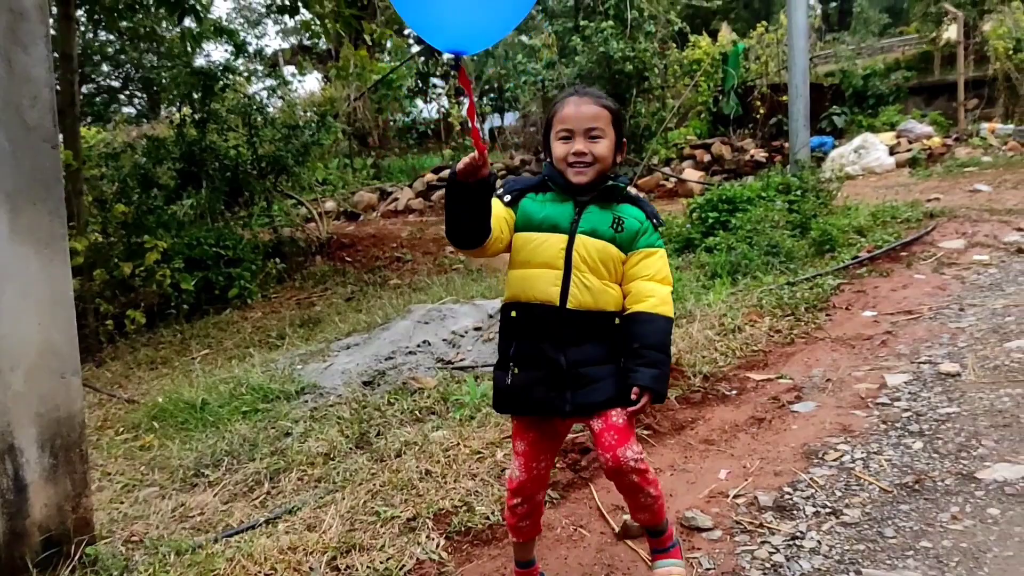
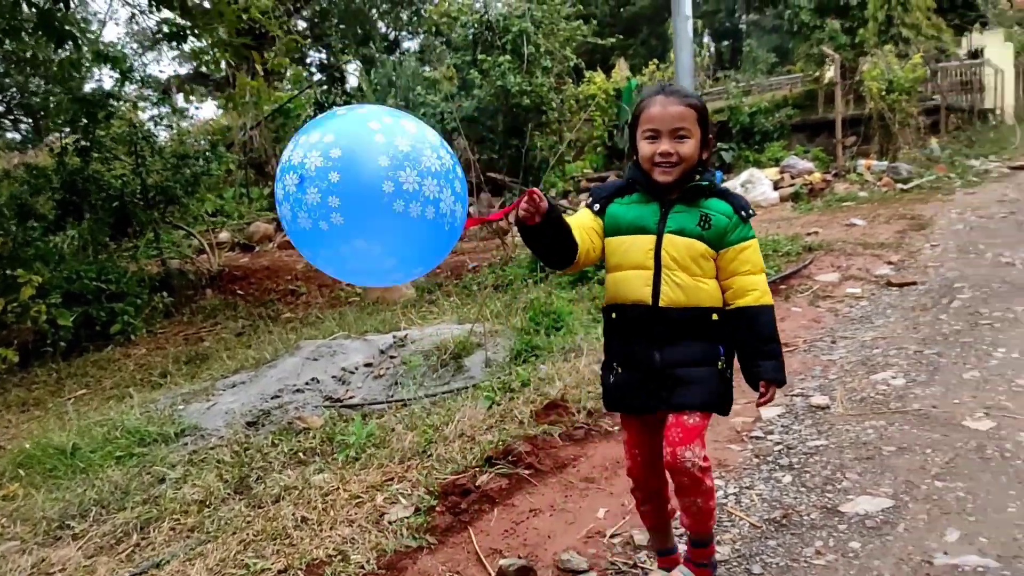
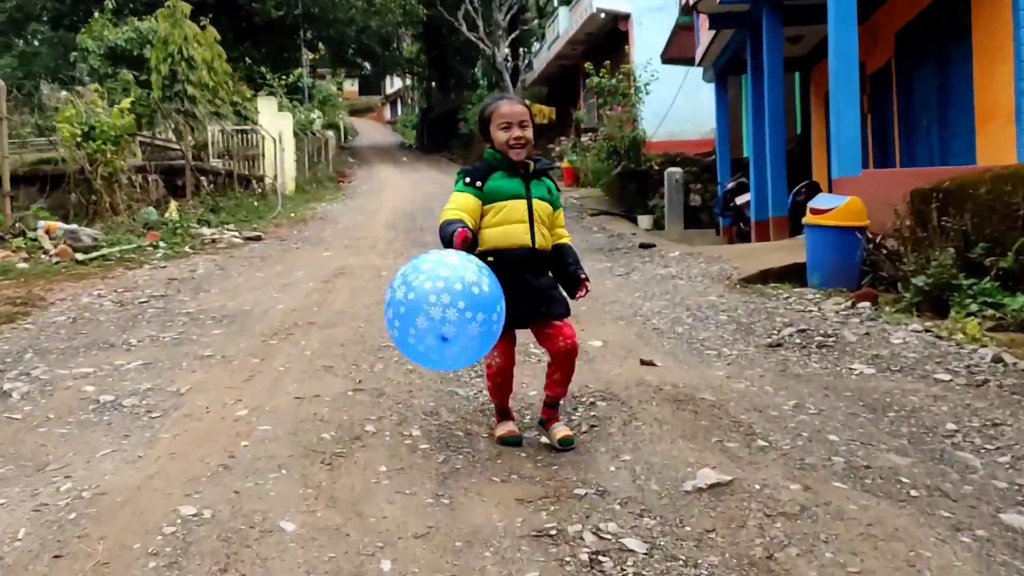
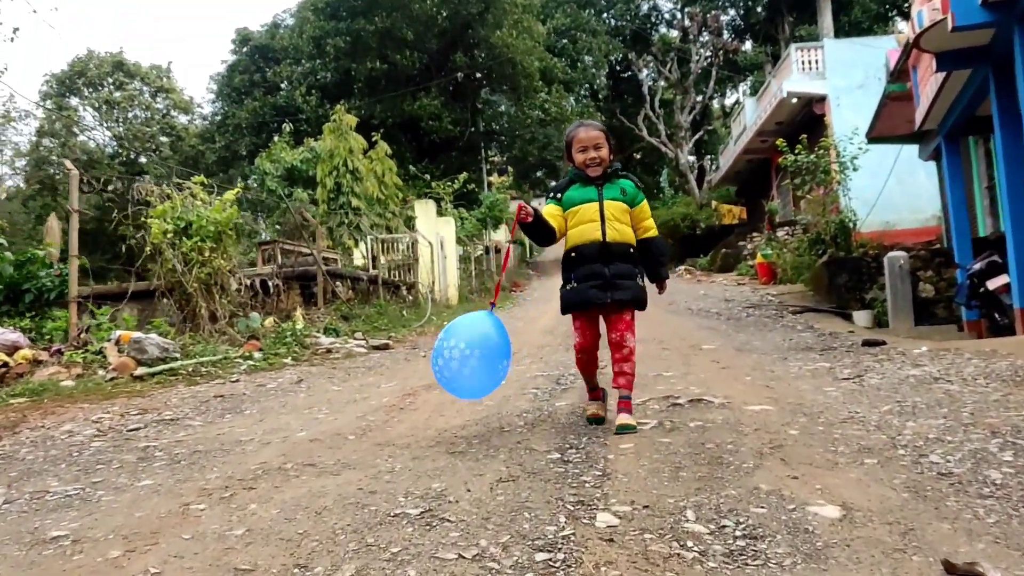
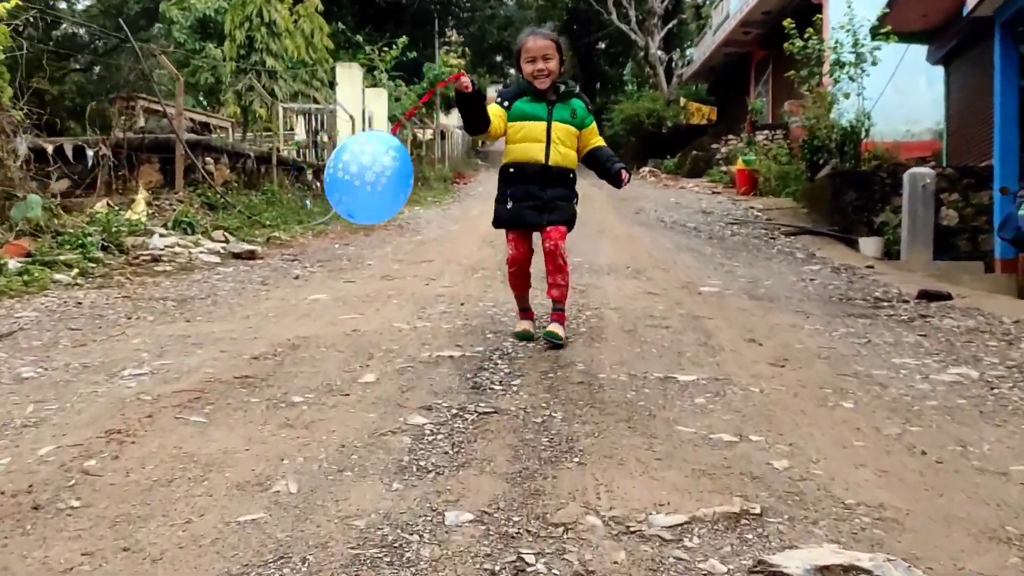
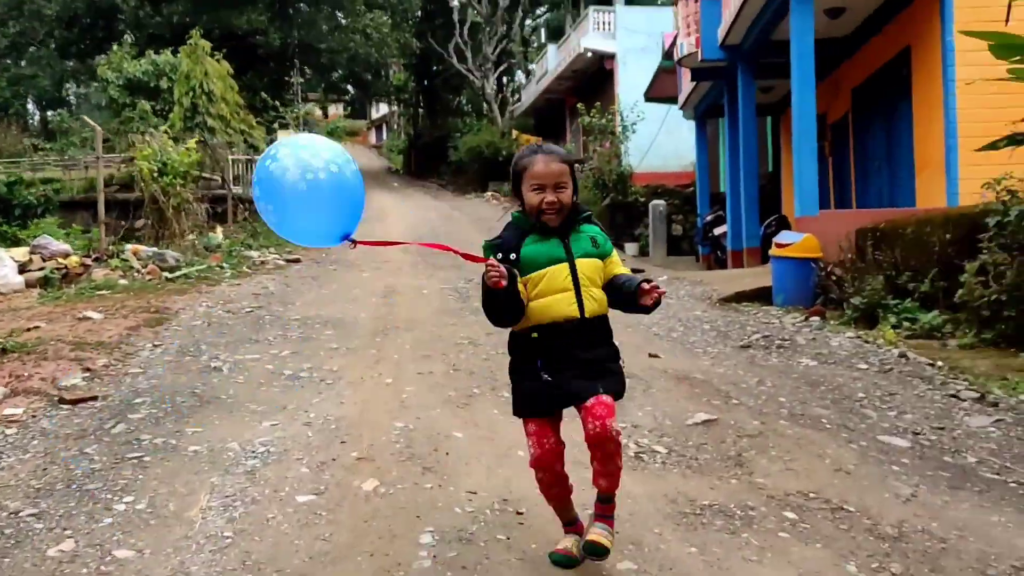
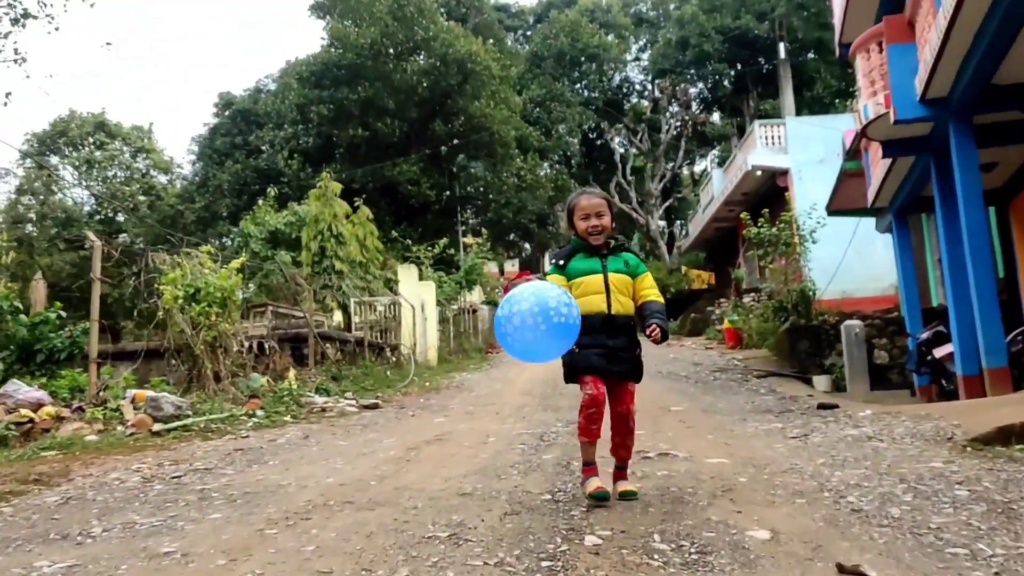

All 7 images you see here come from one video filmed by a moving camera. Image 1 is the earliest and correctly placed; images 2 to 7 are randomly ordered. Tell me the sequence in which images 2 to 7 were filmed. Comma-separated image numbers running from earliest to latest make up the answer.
2, 6, 3, 7, 4, 5
